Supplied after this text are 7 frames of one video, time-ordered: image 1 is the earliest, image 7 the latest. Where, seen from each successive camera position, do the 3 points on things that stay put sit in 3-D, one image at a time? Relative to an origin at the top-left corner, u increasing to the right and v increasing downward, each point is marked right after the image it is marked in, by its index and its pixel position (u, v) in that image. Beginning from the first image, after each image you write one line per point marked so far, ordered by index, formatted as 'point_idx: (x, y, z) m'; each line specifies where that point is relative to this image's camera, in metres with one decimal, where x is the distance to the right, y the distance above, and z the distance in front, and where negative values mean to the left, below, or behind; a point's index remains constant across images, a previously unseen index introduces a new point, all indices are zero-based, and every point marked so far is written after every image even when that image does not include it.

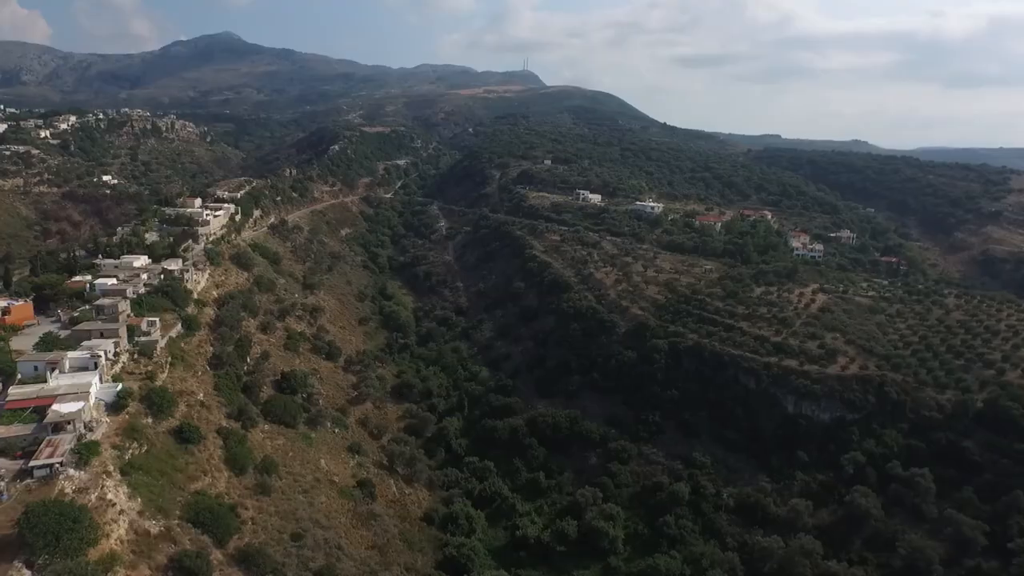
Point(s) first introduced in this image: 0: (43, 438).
0: (-18.5, -6.0, +19.6) m
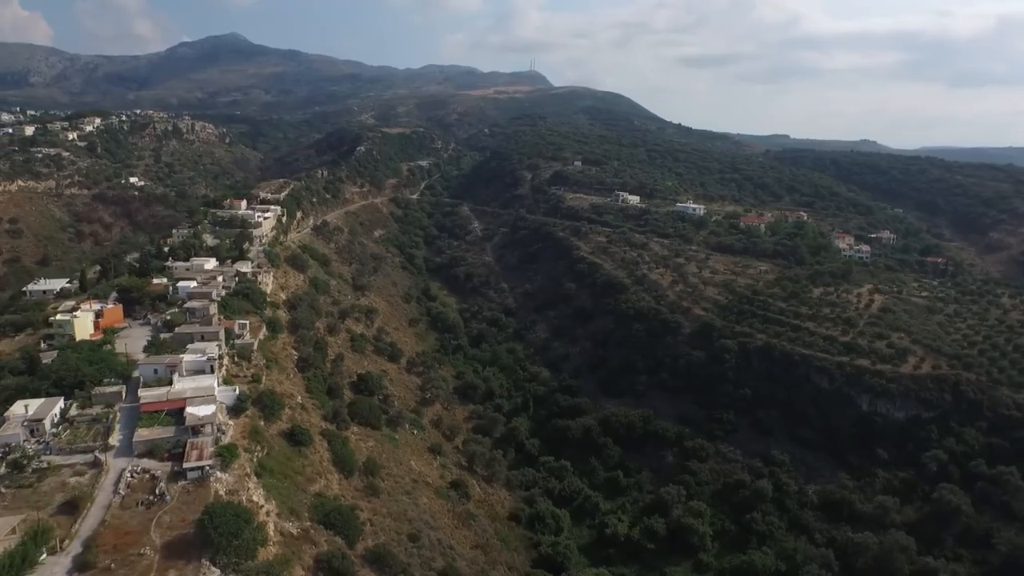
0: (-13.0, -6.2, +20.0) m
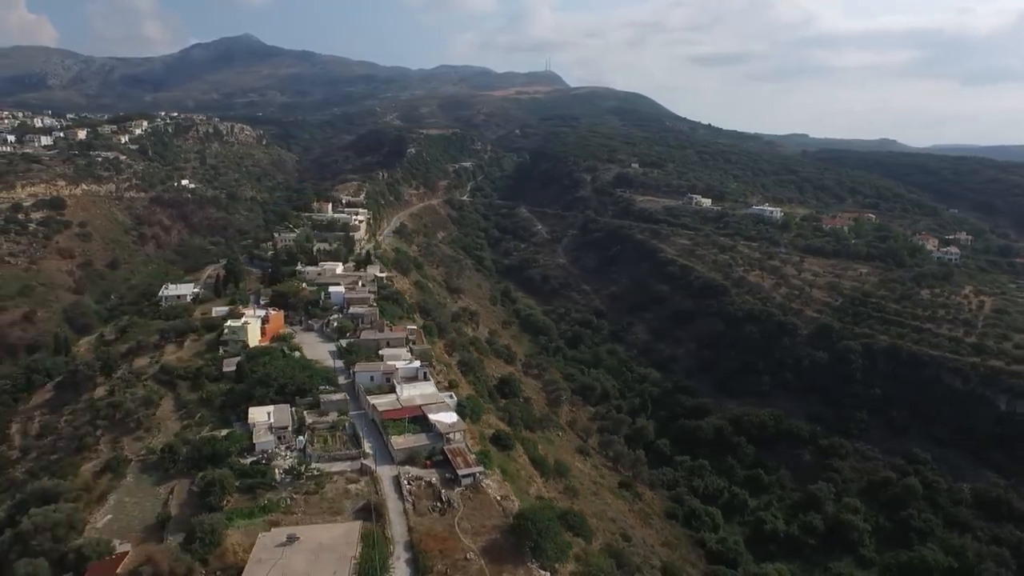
0: (-2.8, -6.5, +20.5) m
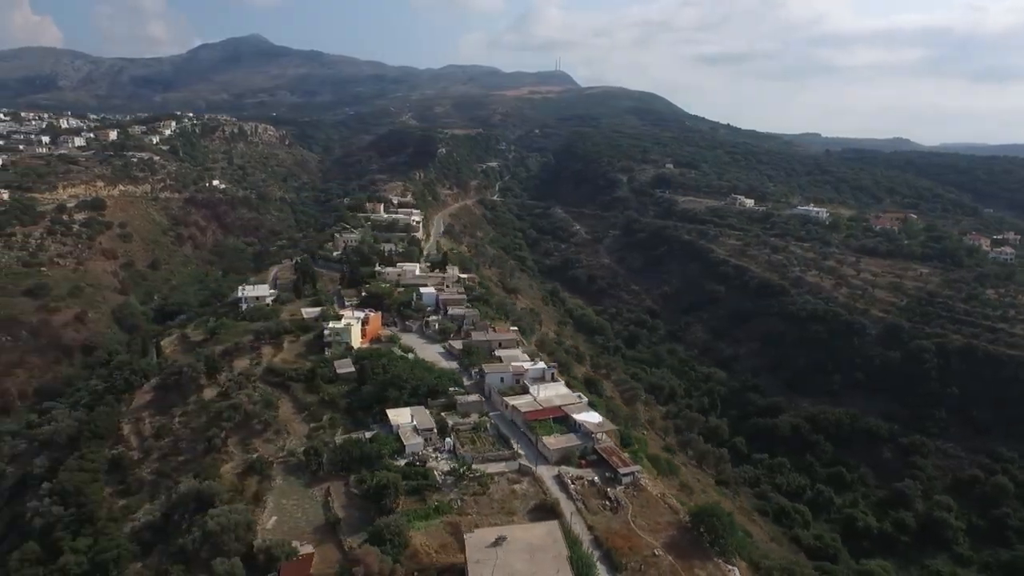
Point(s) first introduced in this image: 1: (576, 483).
0: (+3.3, -6.6, +20.8) m
1: (+2.4, -7.6, +19.2) m
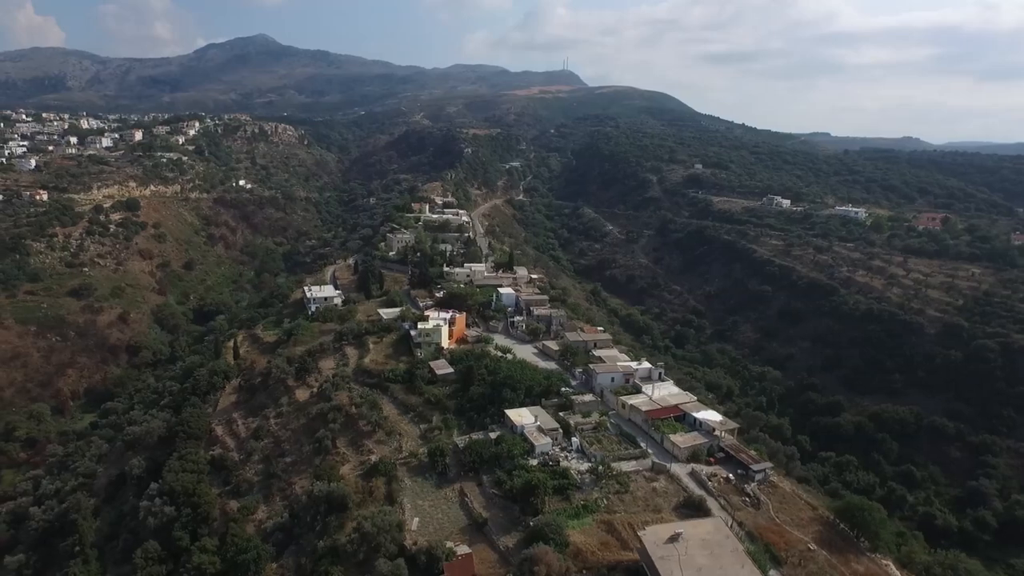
0: (+8.7, -6.7, +20.9) m
1: (+7.8, -7.6, +19.4) m
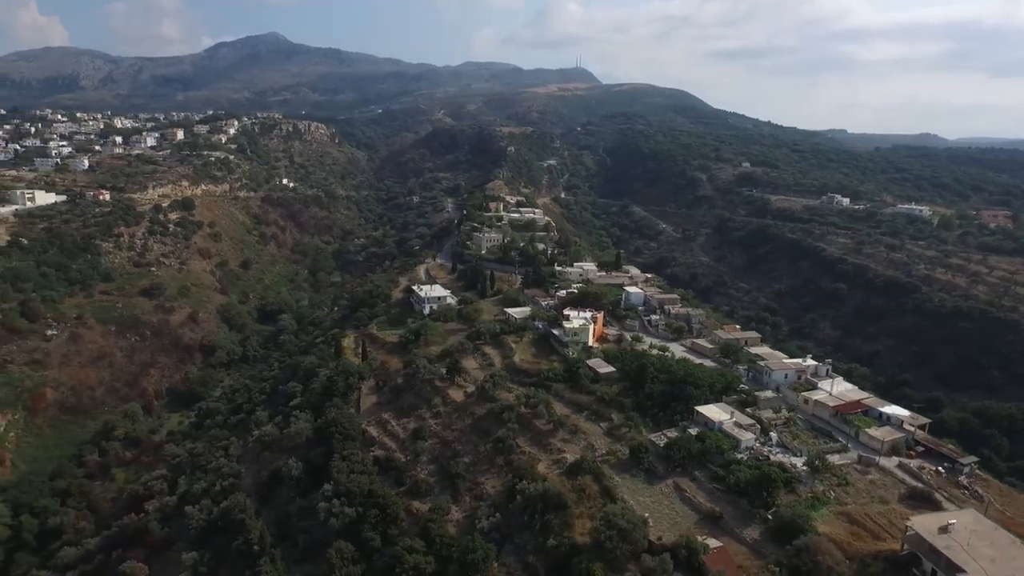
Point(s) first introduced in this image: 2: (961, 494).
0: (+17.6, -6.6, +21.3) m
1: (+16.7, -7.6, +19.7) m
2: (+17.5, -8.1, +19.0) m
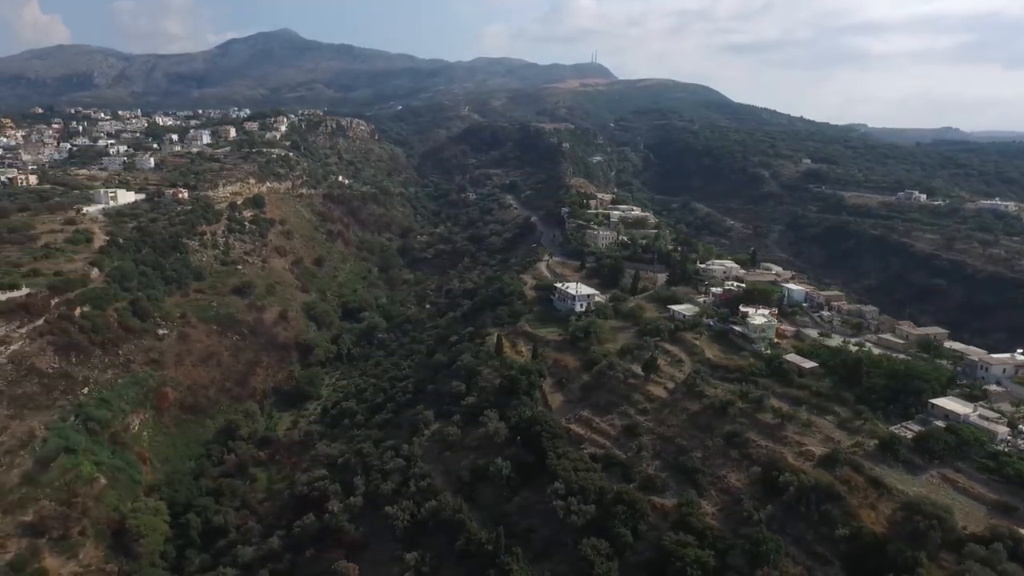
0: (+29.4, -6.4, +21.5) m
1: (+28.5, -7.4, +19.9) m
2: (+29.2, -7.9, +19.2) m
